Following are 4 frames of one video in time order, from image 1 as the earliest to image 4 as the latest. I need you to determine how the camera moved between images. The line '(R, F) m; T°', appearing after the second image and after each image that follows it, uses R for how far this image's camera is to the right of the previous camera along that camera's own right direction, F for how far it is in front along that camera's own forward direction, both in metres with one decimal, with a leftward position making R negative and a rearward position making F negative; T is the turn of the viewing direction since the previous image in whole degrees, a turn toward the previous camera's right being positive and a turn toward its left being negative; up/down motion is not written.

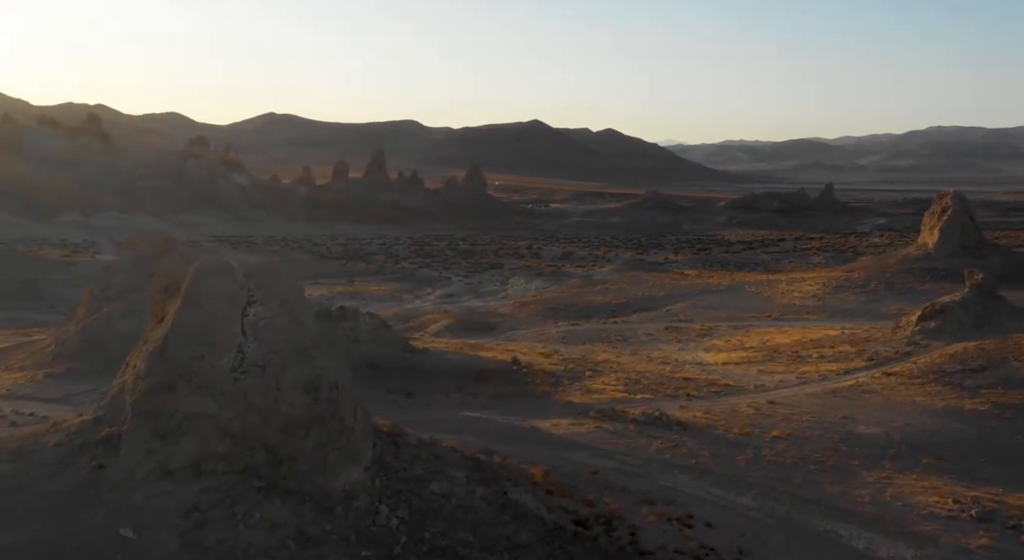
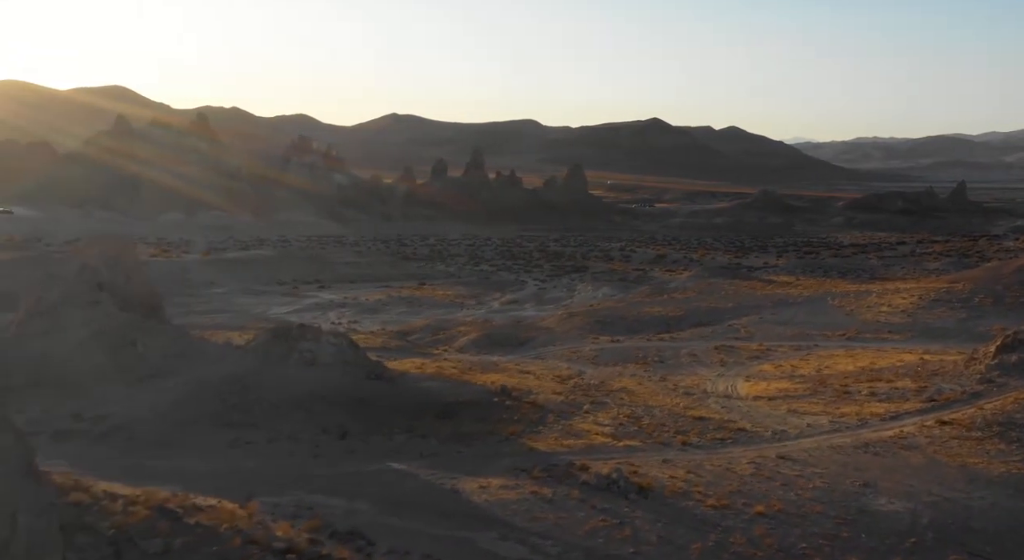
(+1.9, +2.2) m; -7°
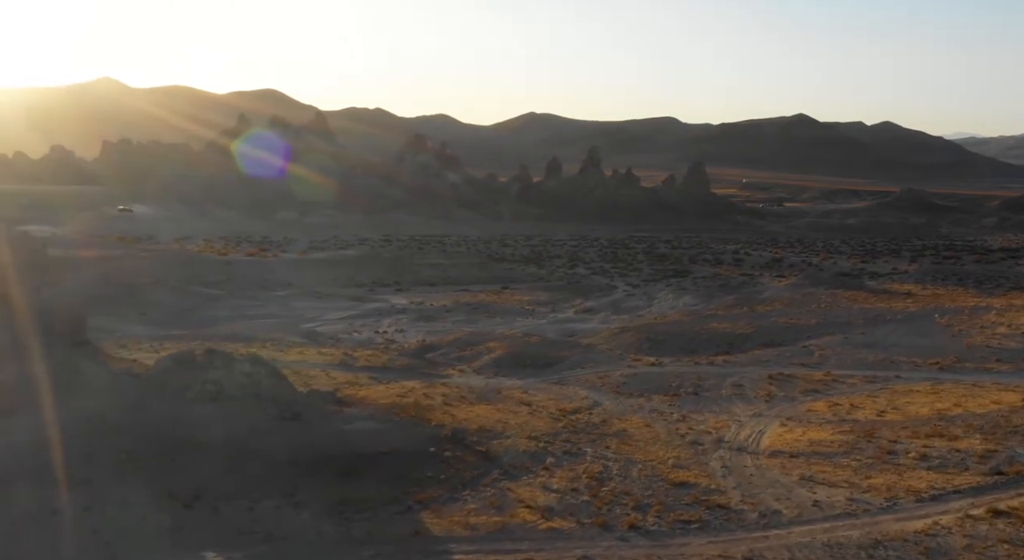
(+2.3, +2.7) m; -8°
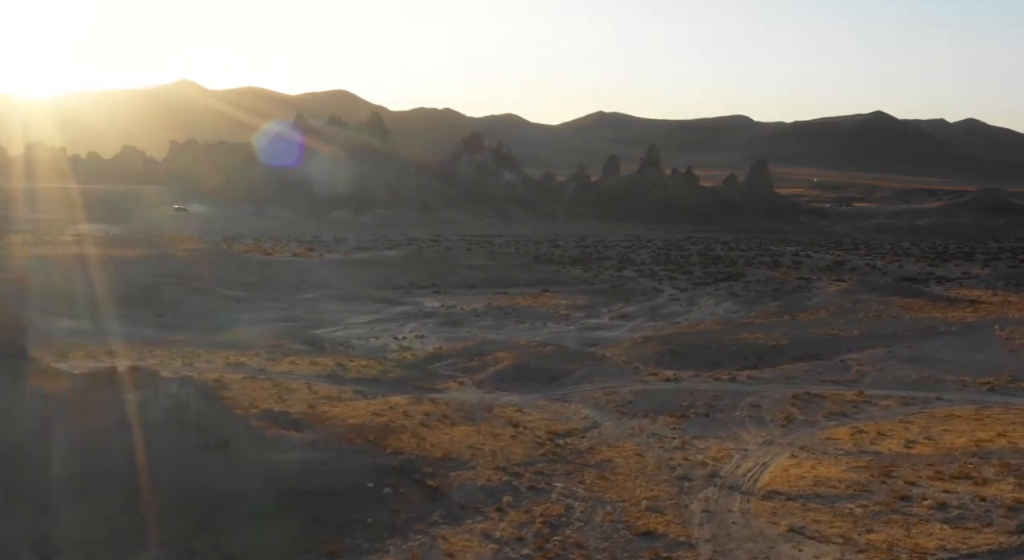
(+1.3, +1.4) m; -4°
